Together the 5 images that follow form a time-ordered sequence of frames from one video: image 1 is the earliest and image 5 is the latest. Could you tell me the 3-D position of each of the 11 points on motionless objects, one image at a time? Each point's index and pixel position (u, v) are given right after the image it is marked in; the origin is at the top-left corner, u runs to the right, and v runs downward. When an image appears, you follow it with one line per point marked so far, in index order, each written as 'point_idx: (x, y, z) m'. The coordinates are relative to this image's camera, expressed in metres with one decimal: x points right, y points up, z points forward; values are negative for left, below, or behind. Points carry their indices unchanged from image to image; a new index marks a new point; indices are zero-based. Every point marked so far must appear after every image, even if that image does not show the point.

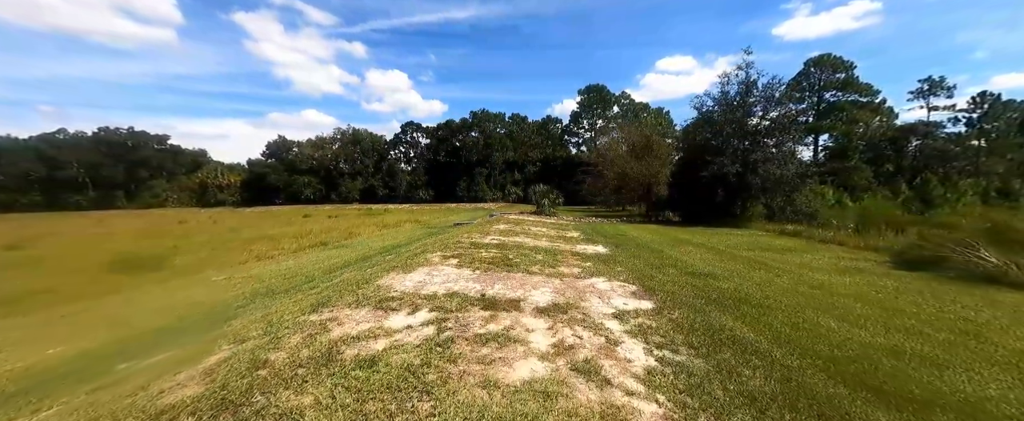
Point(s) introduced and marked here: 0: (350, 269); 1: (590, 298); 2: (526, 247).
0: (-4.9, -1.8, +10.4) m
1: (+1.3, -1.5, +5.9) m
2: (+0.4, -1.2, +10.9) m
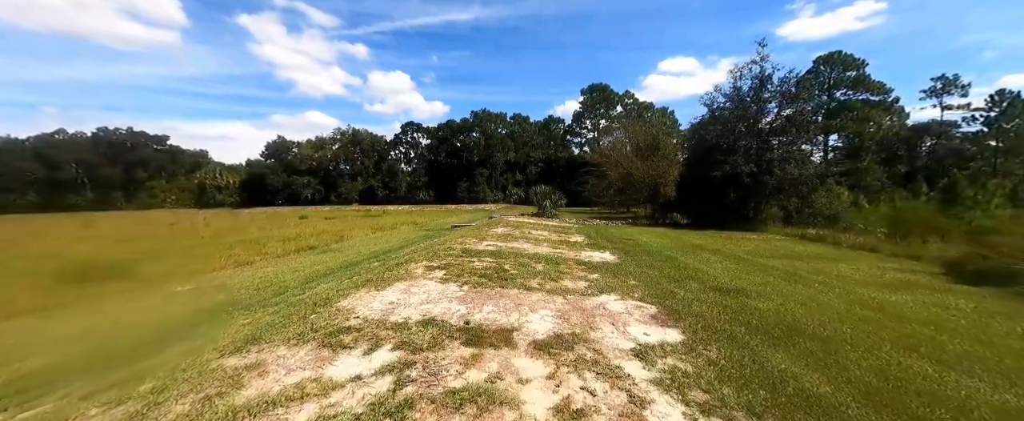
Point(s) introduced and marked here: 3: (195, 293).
0: (-5.0, -1.8, +9.3) m
1: (+1.2, -1.6, +4.7) m
2: (+0.3, -1.3, +9.8) m
3: (-8.7, -2.3, +9.5) m
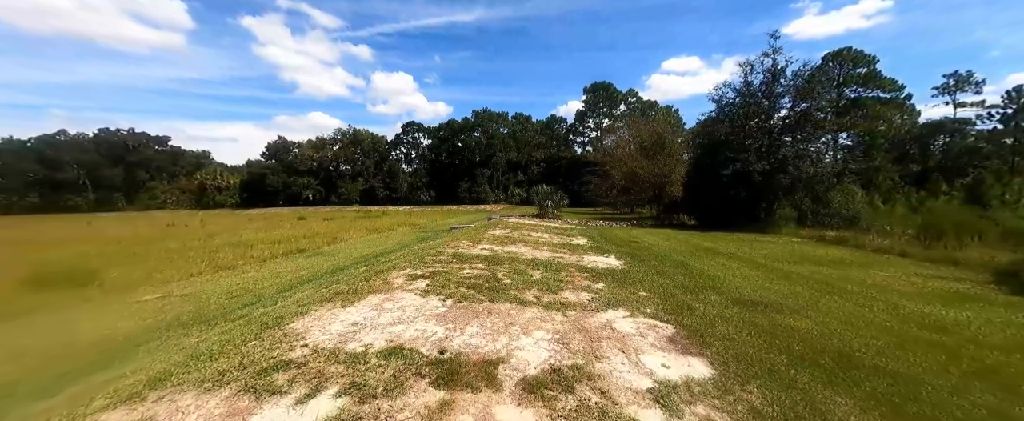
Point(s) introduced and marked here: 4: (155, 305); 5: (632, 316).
0: (-5.1, -1.9, +8.5) m
1: (+1.1, -1.6, +3.8) m
2: (+0.2, -1.3, +8.9) m
3: (-8.8, -2.3, +8.7) m
4: (-9.0, -2.3, +8.7) m
5: (+1.8, -1.5, +5.1) m
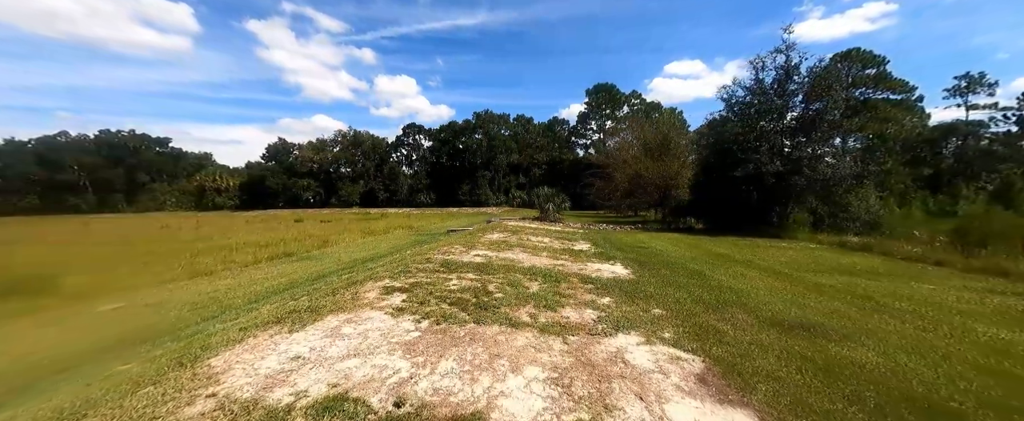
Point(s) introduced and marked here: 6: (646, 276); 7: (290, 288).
0: (-5.2, -1.9, +7.6) m
1: (+0.9, -1.6, +2.9) m
2: (+0.1, -1.4, +8.0) m
3: (-8.9, -2.3, +7.8) m
4: (-9.1, -2.4, +7.9) m
5: (+1.6, -1.6, +4.1) m
6: (+3.1, -1.5, +8.0) m
7: (-5.9, -2.1, +9.2) m
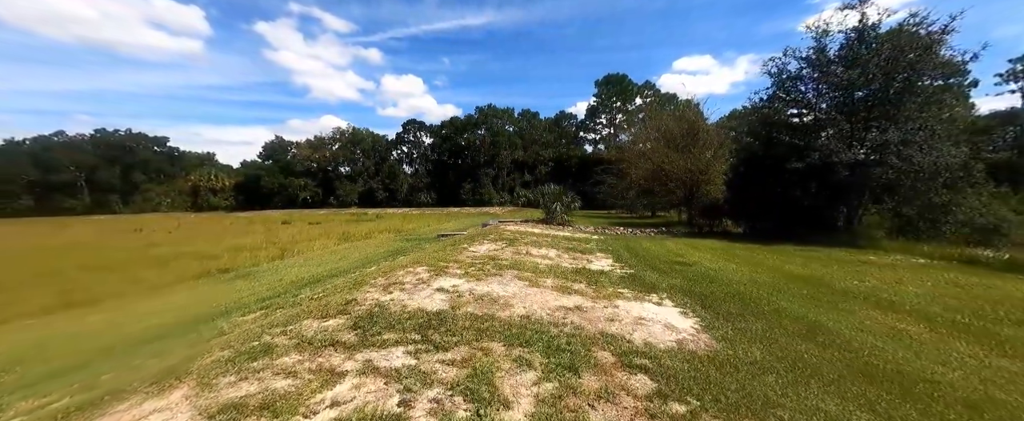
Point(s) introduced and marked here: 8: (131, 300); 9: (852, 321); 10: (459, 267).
0: (-5.5, -2.1, +4.1) m
1: (+0.5, -1.7, -0.8) m
2: (-0.2, -1.5, +4.4) m
3: (-9.2, -2.5, +4.4) m
4: (-9.4, -2.5, +4.4) m
5: (+1.3, -1.7, +0.5) m
6: (+2.8, -1.6, +4.3) m
7: (-6.2, -2.2, +5.7) m
8: (-10.1, -2.4, +8.8) m
9: (+5.2, -1.7, +5.3) m
10: (-1.2, -1.3, +8.0) m
